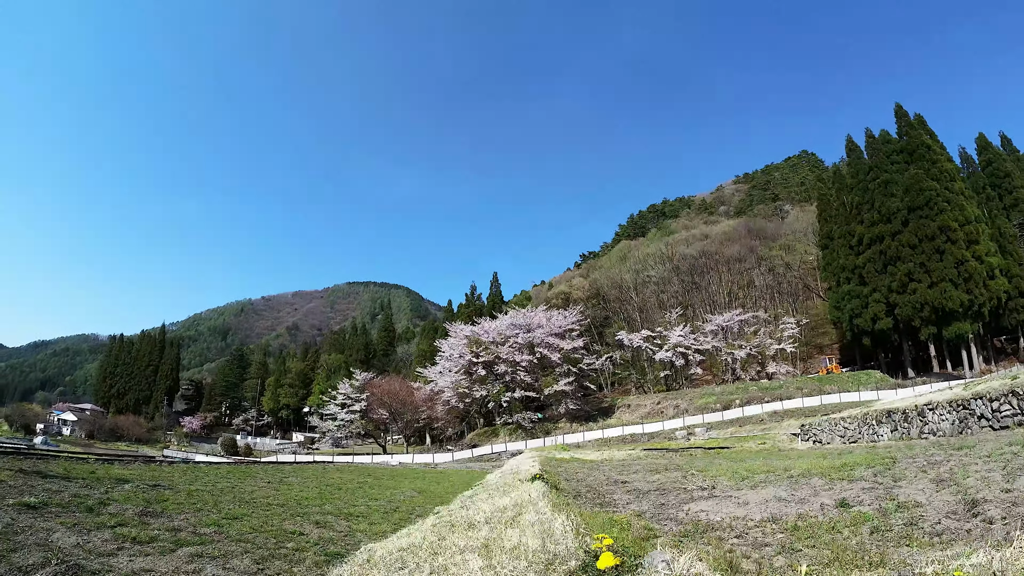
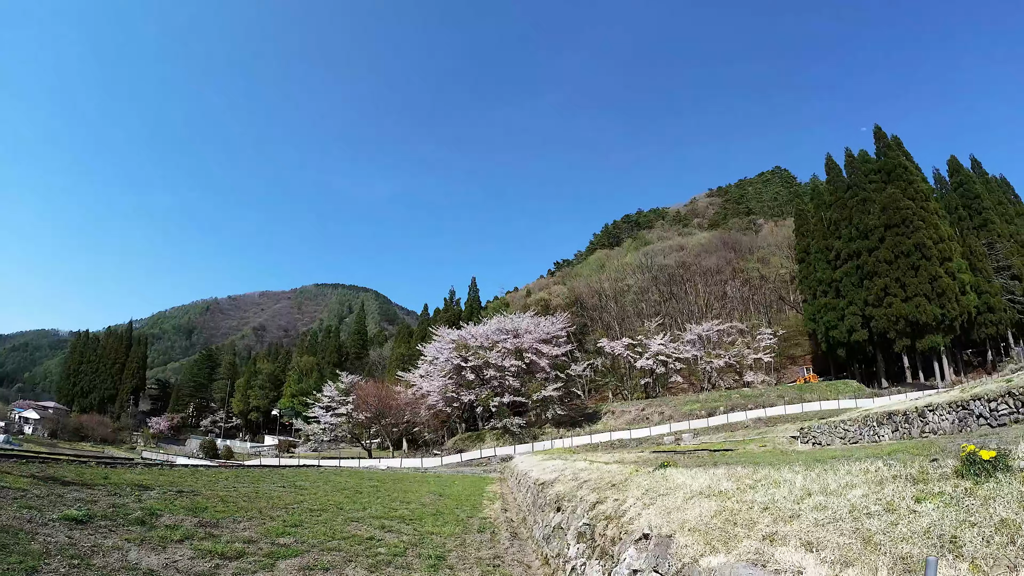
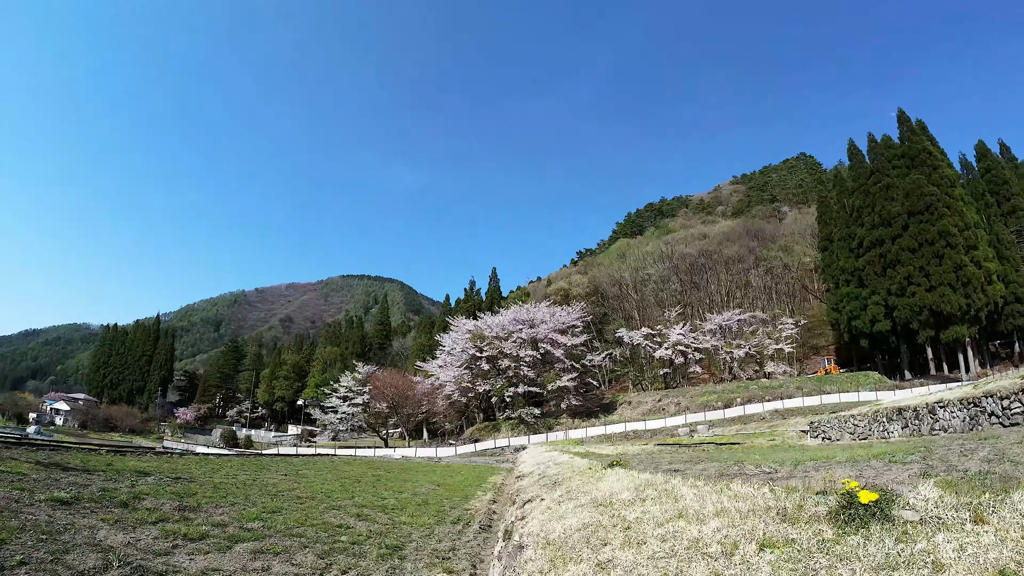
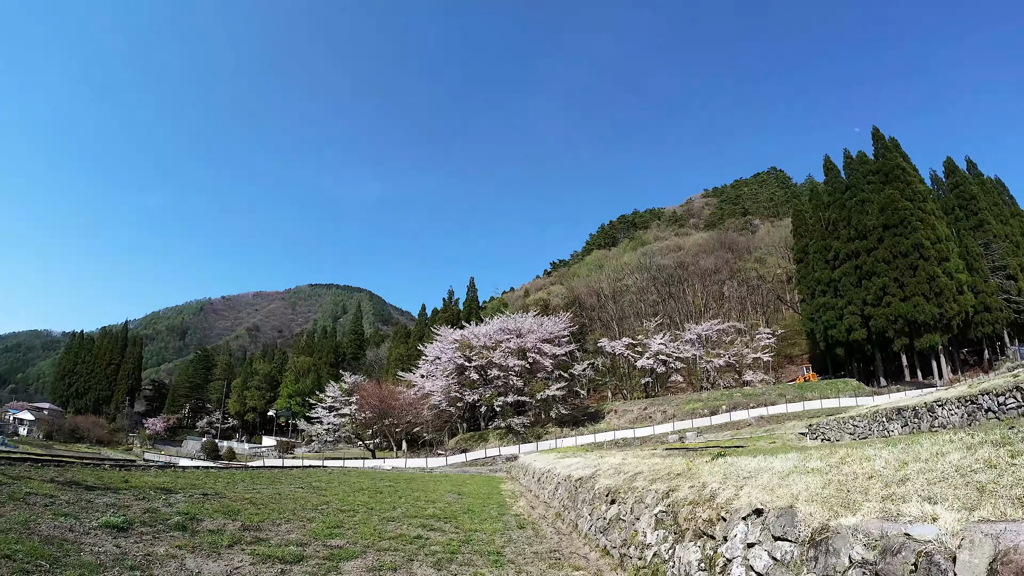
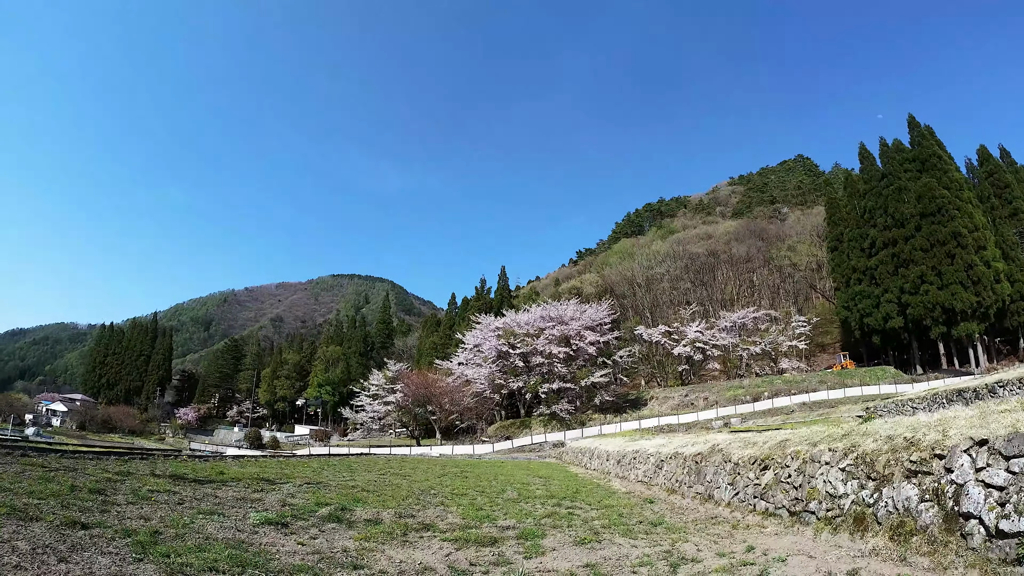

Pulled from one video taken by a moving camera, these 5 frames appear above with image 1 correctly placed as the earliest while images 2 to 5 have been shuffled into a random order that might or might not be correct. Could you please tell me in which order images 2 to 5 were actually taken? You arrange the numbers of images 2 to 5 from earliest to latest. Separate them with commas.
3, 2, 4, 5
